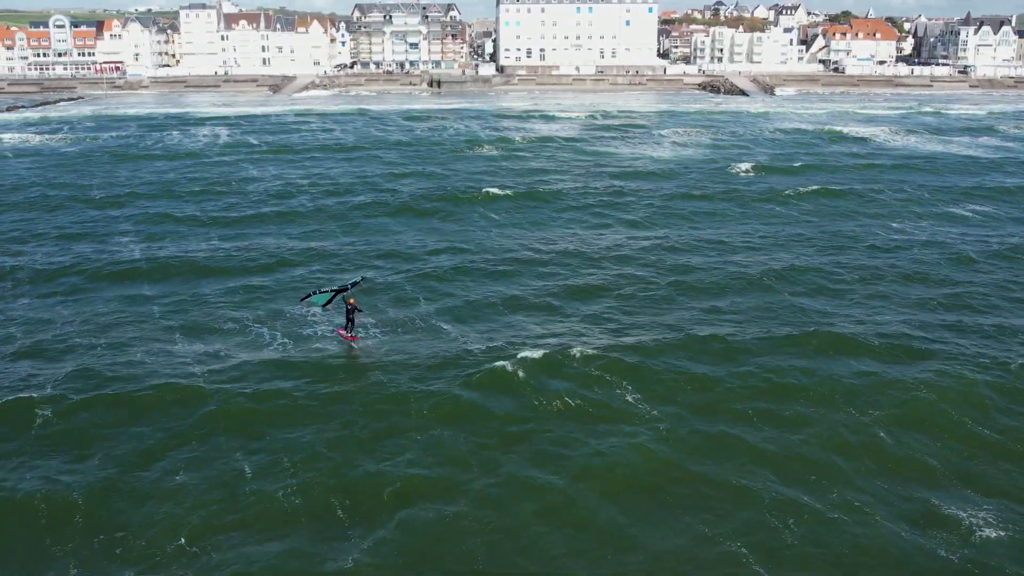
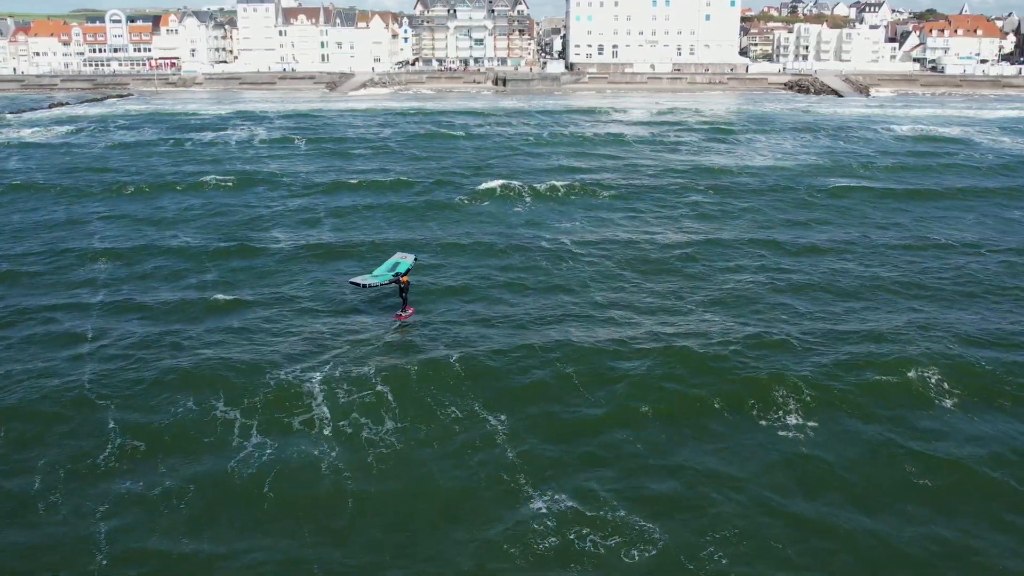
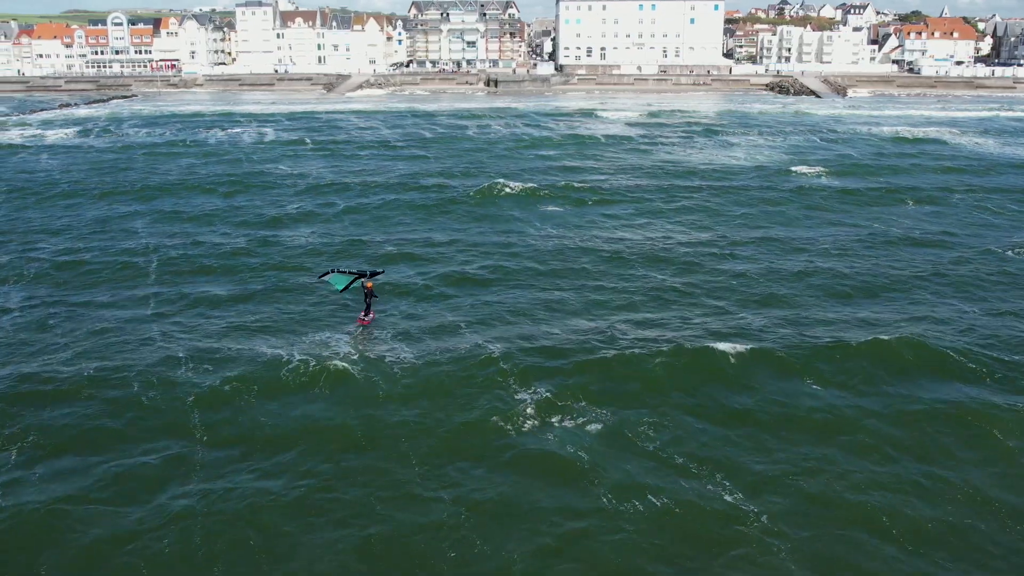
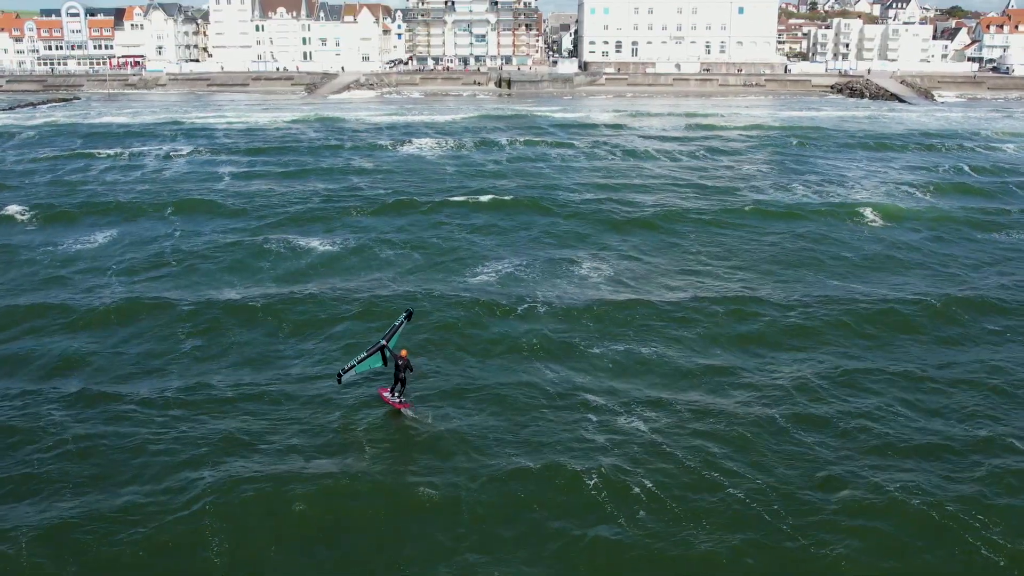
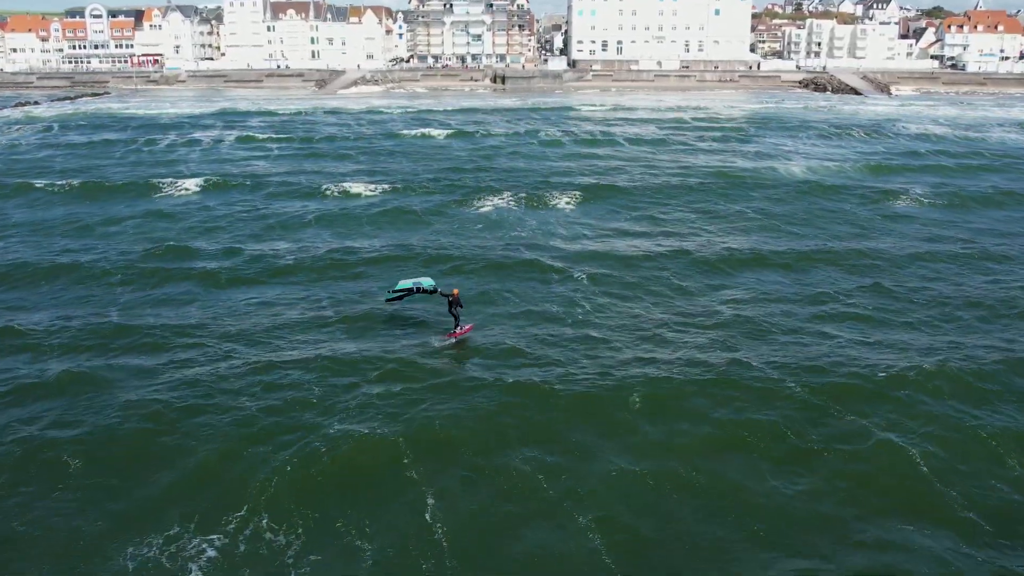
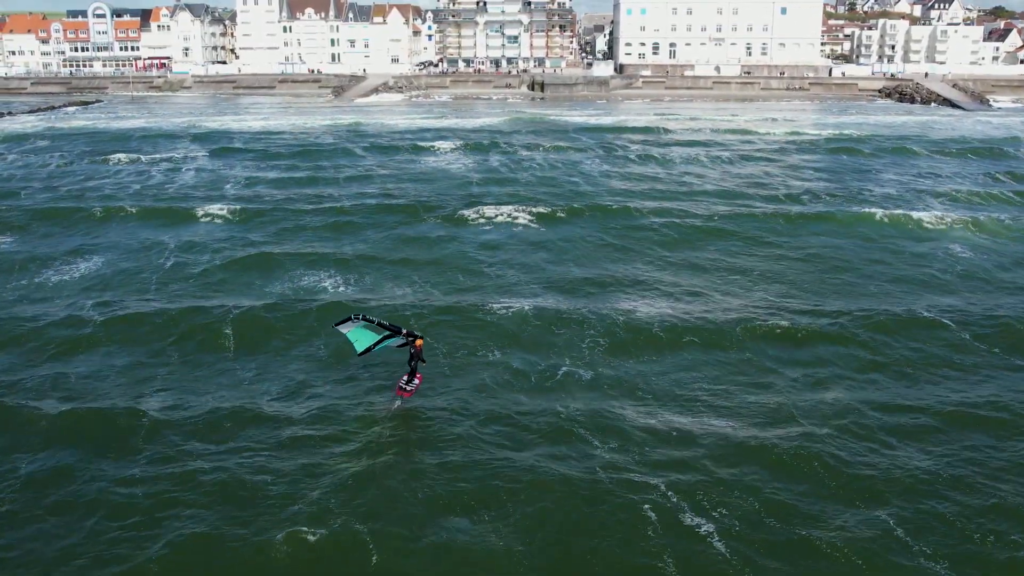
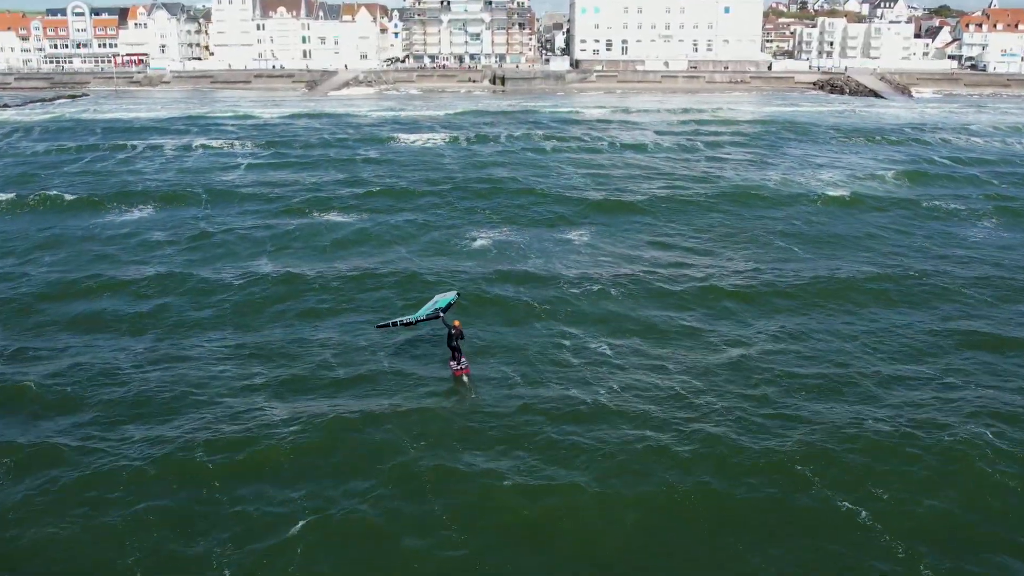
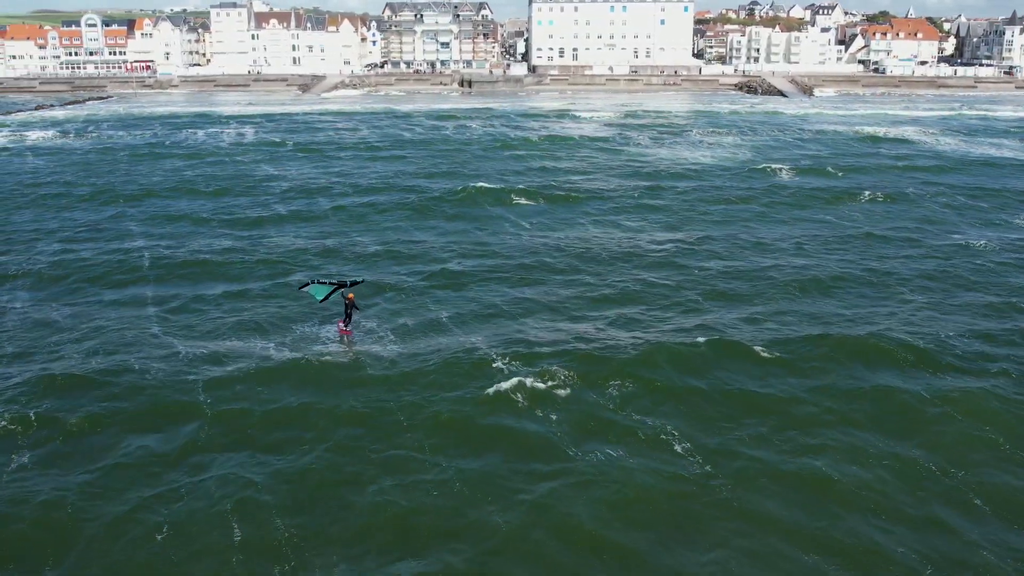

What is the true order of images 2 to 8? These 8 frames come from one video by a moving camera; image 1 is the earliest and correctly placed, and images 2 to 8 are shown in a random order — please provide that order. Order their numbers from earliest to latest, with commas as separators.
8, 3, 2, 5, 7, 4, 6
